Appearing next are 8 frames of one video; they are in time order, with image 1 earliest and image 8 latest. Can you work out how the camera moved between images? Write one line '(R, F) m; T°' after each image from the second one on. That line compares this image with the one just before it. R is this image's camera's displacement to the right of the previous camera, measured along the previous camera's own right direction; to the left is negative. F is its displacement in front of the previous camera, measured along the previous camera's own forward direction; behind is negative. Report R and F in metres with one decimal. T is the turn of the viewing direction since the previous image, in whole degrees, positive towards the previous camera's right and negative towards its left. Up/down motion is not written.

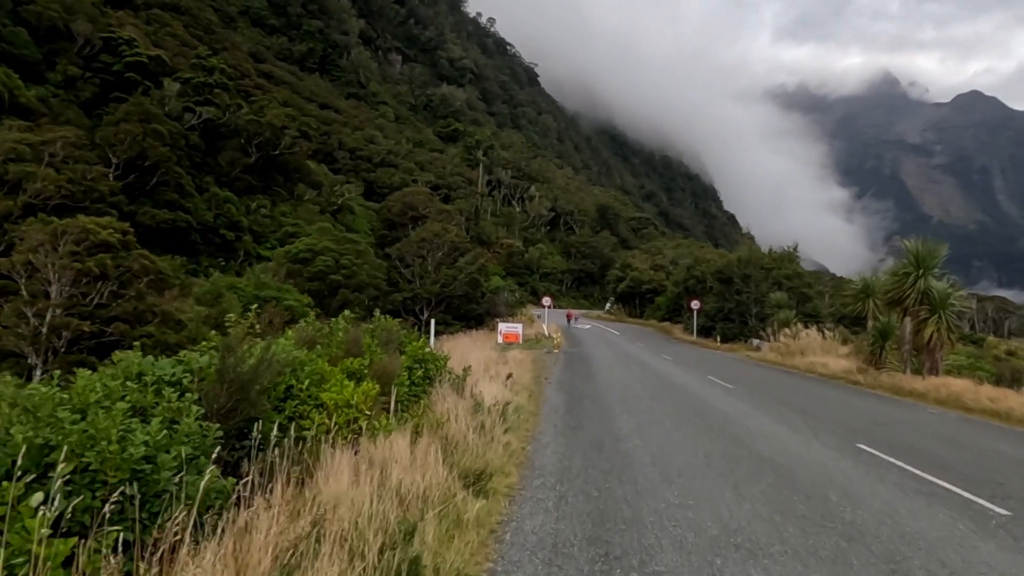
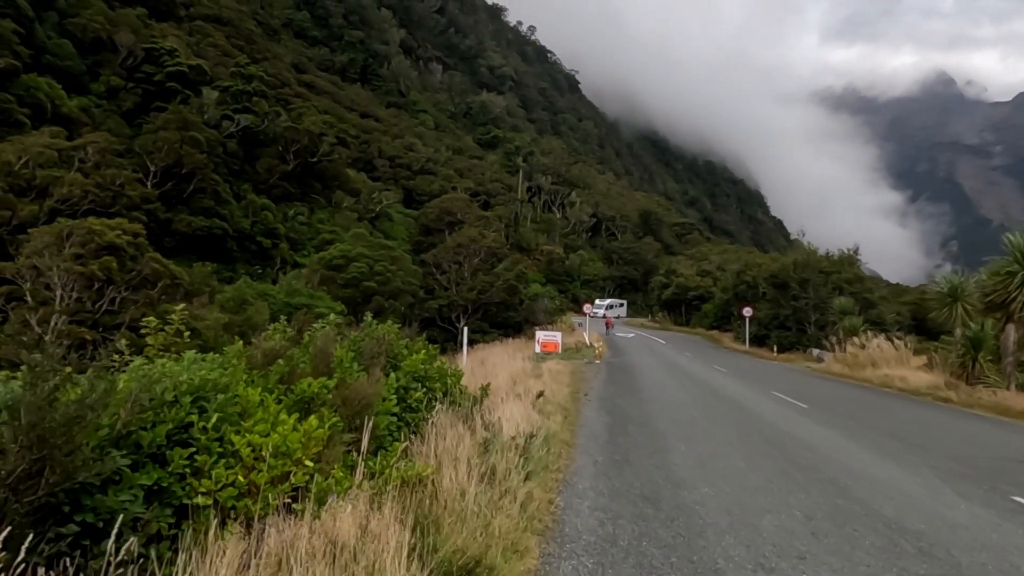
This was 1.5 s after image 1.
(+0.2, +1.9) m; -4°
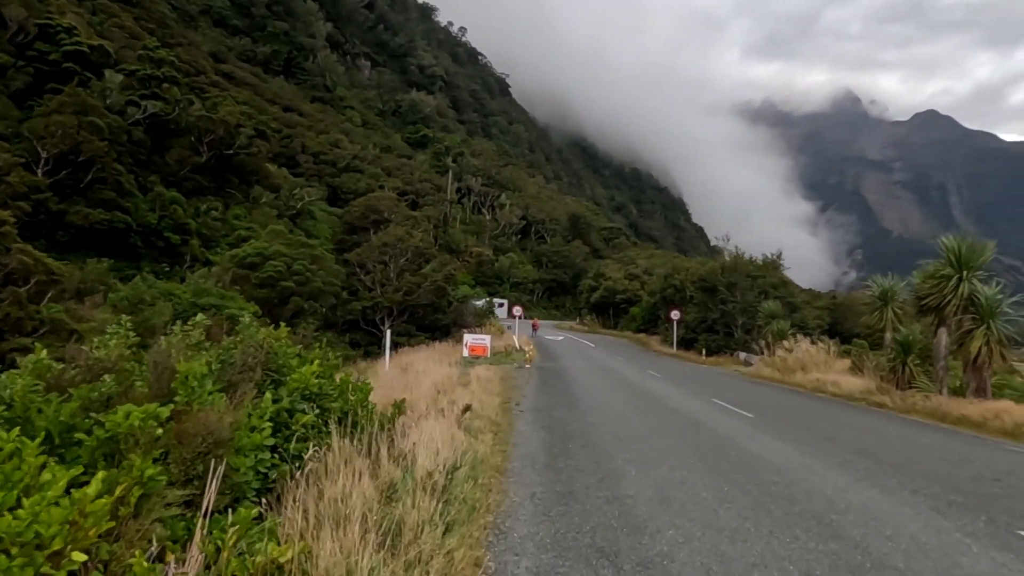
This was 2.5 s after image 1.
(+0.1, +1.3) m; +6°
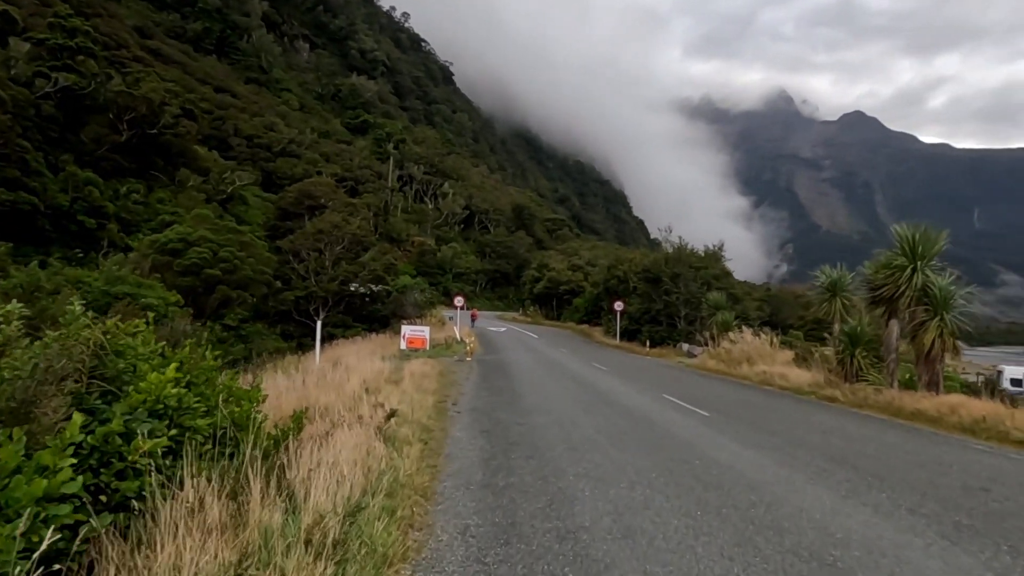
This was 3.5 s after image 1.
(+0.1, +1.2) m; +5°
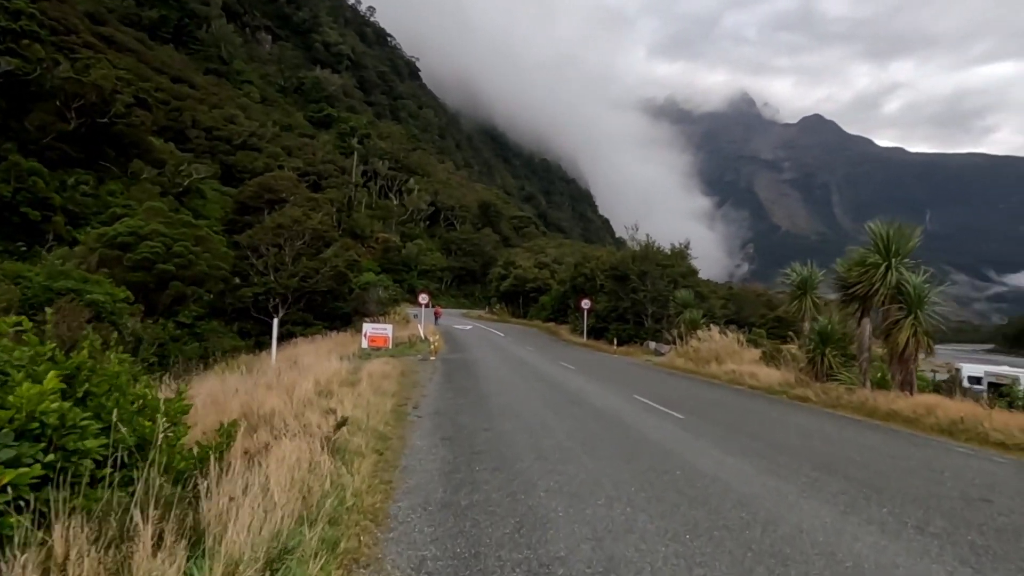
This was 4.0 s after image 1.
(0.0, +0.7) m; +3°
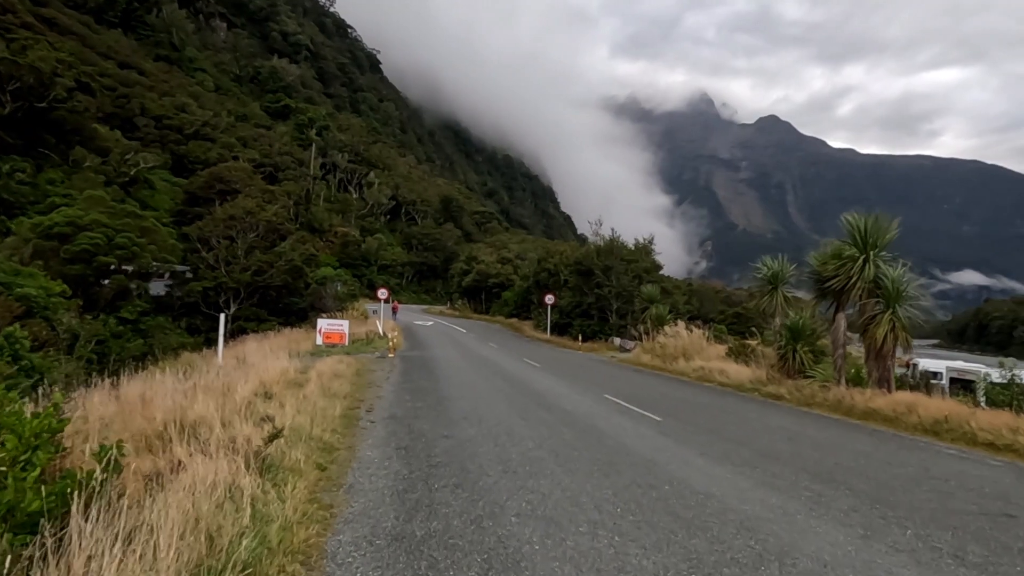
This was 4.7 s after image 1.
(0.0, +0.9) m; +3°
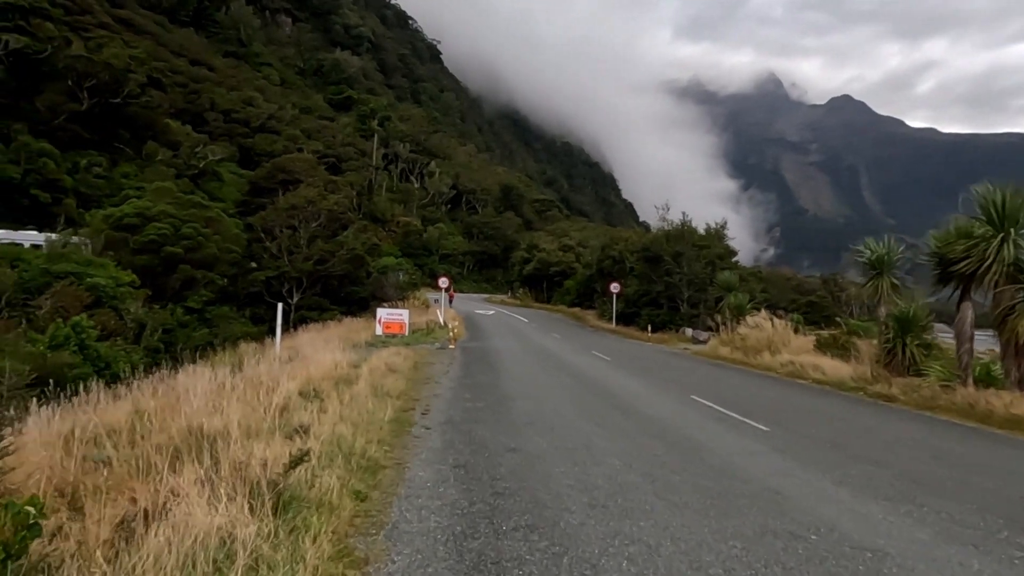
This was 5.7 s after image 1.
(-0.2, +1.3) m; -5°
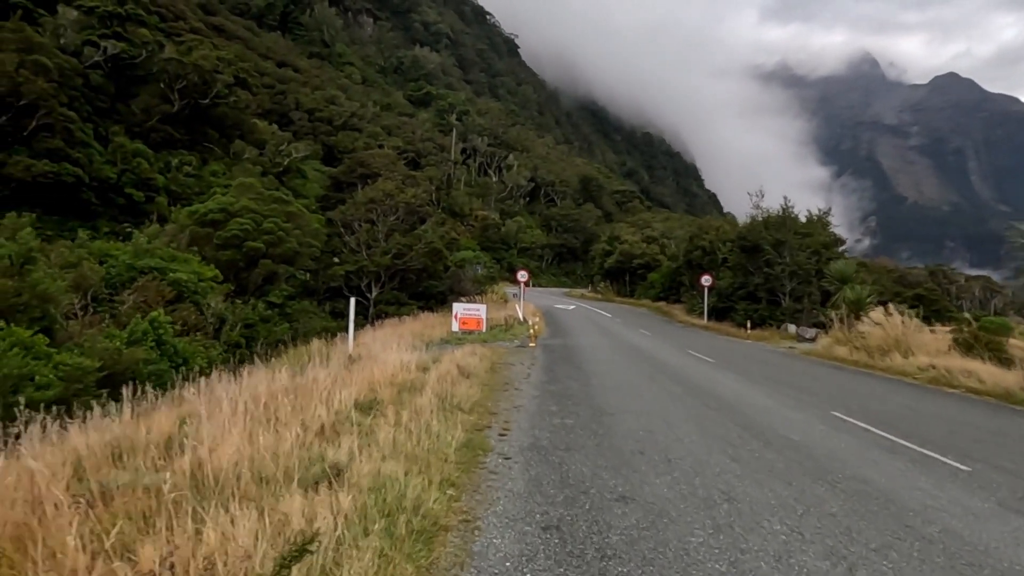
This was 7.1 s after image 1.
(-0.2, +1.8) m; -7°
